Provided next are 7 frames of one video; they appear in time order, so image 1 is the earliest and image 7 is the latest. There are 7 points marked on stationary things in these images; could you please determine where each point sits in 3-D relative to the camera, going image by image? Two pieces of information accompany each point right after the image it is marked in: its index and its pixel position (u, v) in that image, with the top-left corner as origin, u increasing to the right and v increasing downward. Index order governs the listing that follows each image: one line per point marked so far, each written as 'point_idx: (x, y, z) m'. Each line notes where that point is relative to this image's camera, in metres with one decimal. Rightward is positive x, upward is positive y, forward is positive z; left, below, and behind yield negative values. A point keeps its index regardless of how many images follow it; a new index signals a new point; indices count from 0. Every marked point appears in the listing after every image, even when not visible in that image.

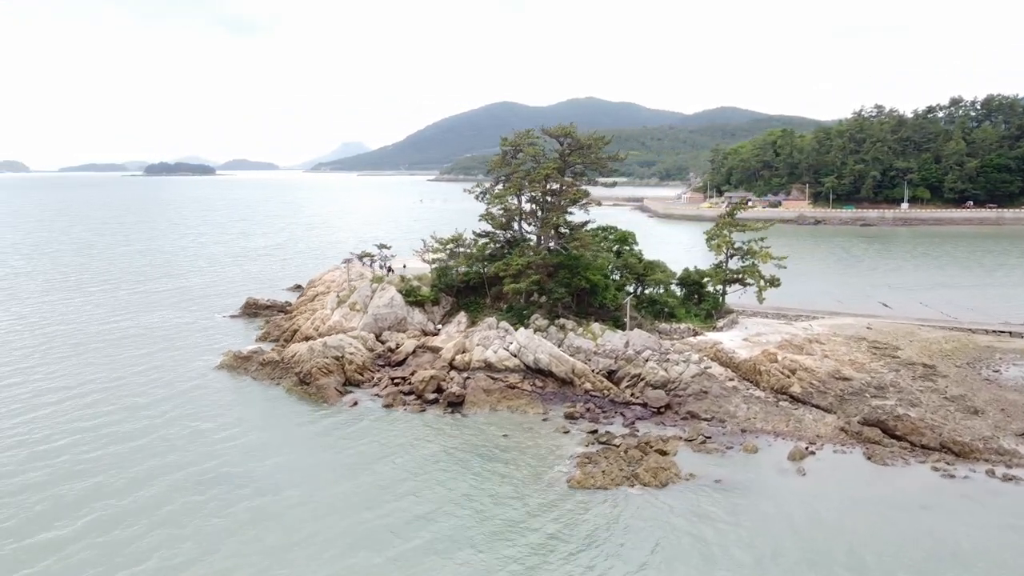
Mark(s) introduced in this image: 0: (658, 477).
0: (+3.3, -4.3, +18.9) m
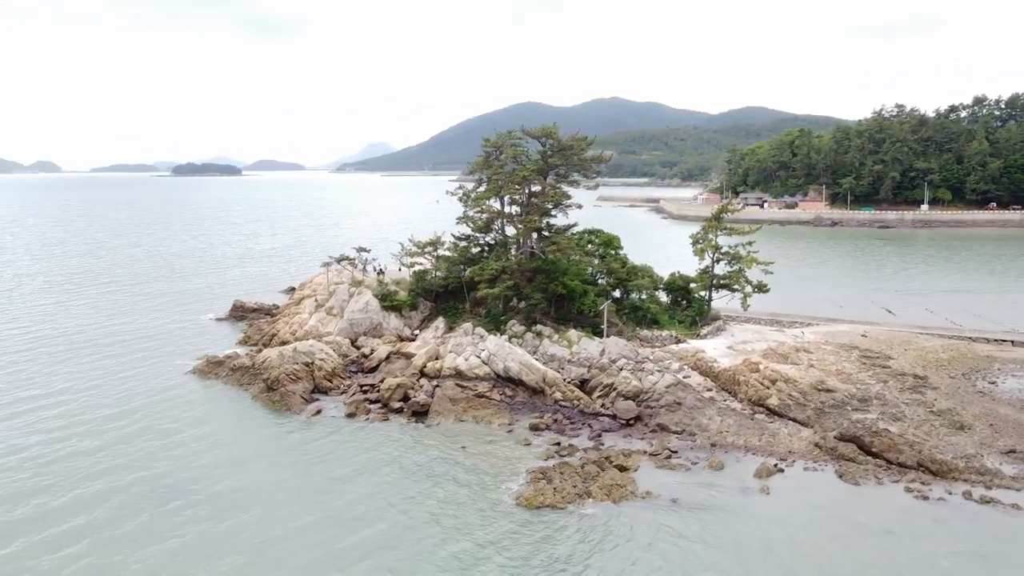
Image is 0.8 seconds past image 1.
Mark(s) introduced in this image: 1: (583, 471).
0: (+2.2, -4.5, +18.0) m
1: (+1.6, -4.2, +19.1) m
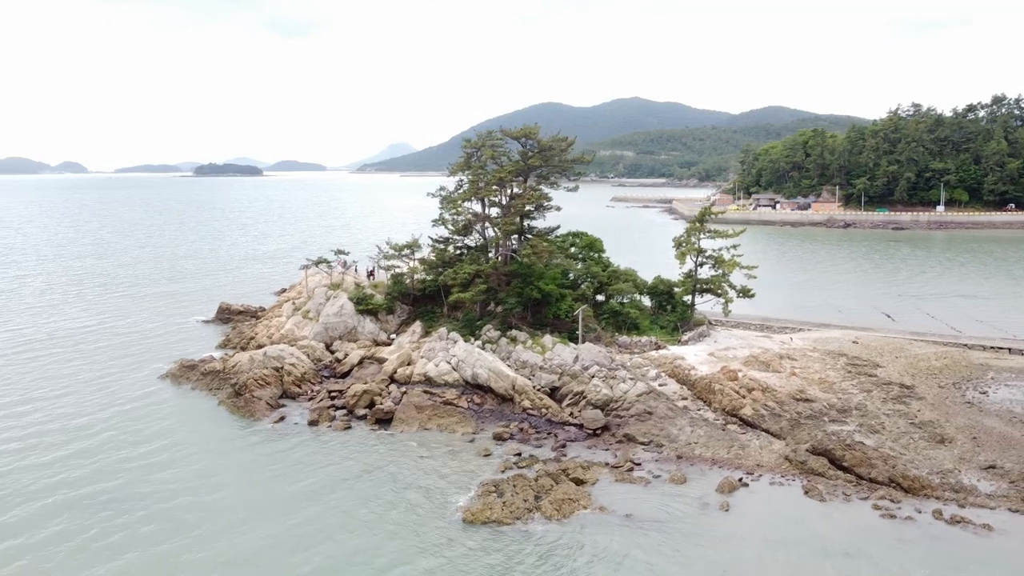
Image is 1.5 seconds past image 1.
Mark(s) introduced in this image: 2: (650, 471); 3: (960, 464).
0: (+1.1, -4.7, +17.3) m
1: (+0.5, -4.4, +18.4) m
2: (+3.3, -4.4, +19.6) m
3: (+10.7, -4.2, +19.6) m
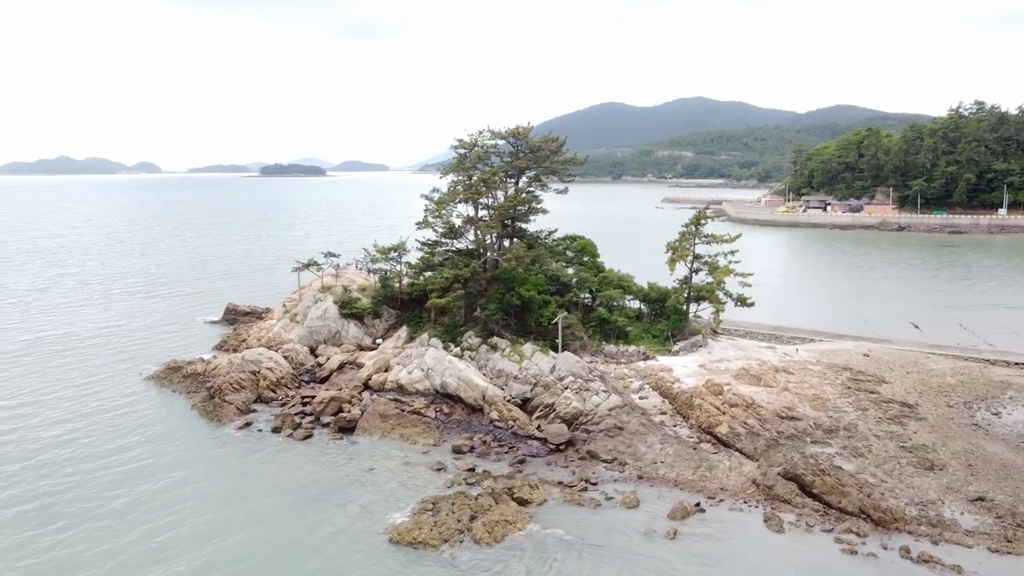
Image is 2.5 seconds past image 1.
0: (-0.3, -4.8, +16.3) m
1: (-0.8, -4.6, +17.4) m
2: (+2.1, -4.6, +18.4) m
3: (+9.4, -4.5, +17.9) m
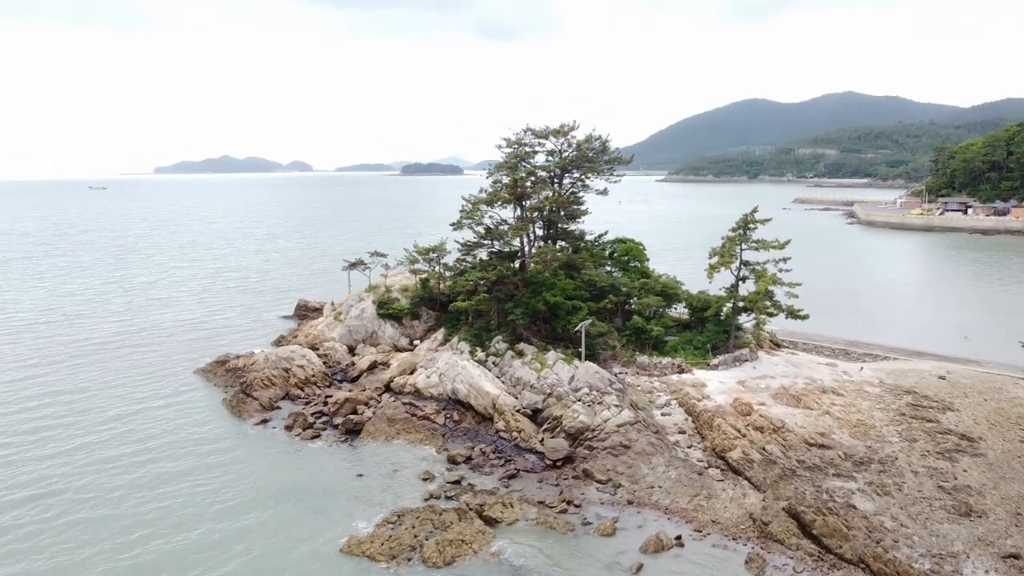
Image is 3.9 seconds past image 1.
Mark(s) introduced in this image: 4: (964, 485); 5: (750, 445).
0: (-1.2, -5.0, +15.5) m
1: (-1.4, -4.7, +16.6) m
2: (+1.5, -4.8, +17.2) m
3: (+8.7, -4.8, +15.4) m
4: (+9.8, -4.3, +17.8) m
5: (+5.7, -3.7, +19.5) m
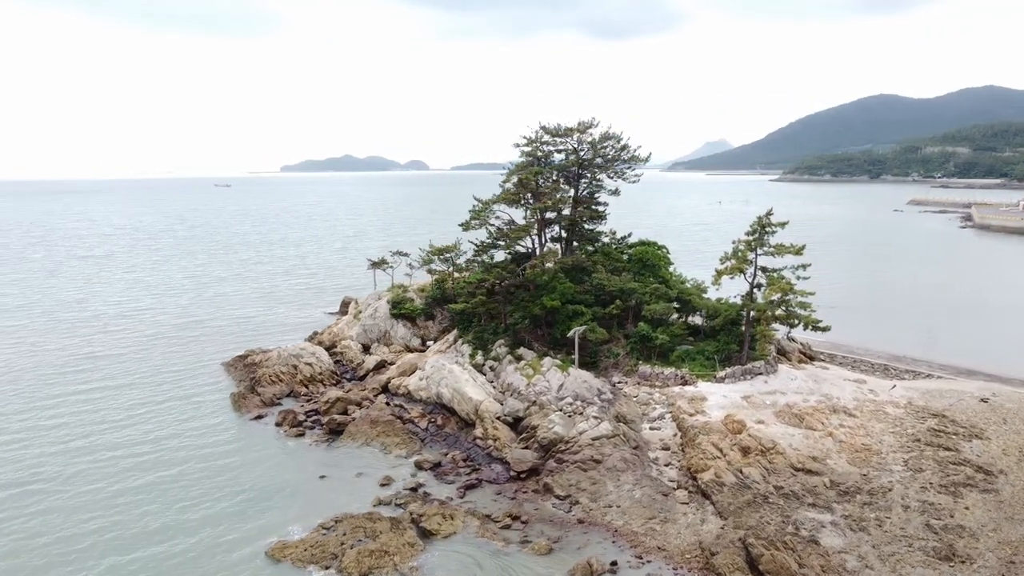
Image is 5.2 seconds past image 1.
0: (-2.6, -5.0, +15.0) m
1: (-2.7, -4.7, +16.2) m
2: (+0.3, -4.9, +16.3) m
3: (+7.1, -5.1, +13.6) m
4: (+8.6, -4.6, +15.8) m
5: (+4.8, -3.9, +18.1) m
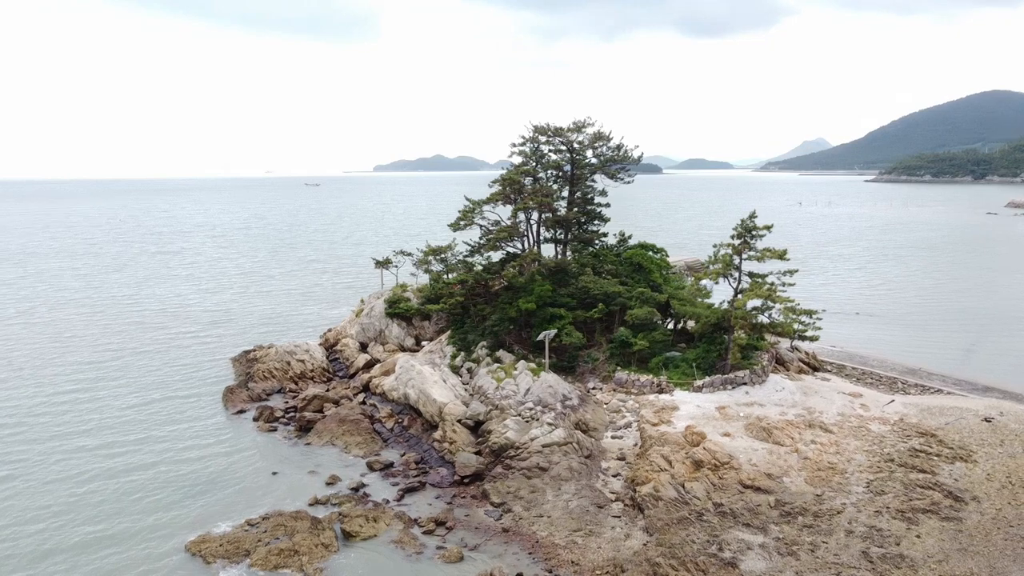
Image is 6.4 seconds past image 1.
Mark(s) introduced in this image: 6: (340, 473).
0: (-4.3, -5.0, +15.1) m
1: (-4.3, -4.7, +16.2) m
2: (-1.3, -4.9, +16.0) m
3: (+5.2, -5.3, +12.6) m
4: (+7.0, -4.8, +14.6) m
5: (+3.4, -4.1, +17.3) m
6: (-4.1, -4.4, +19.7) m
